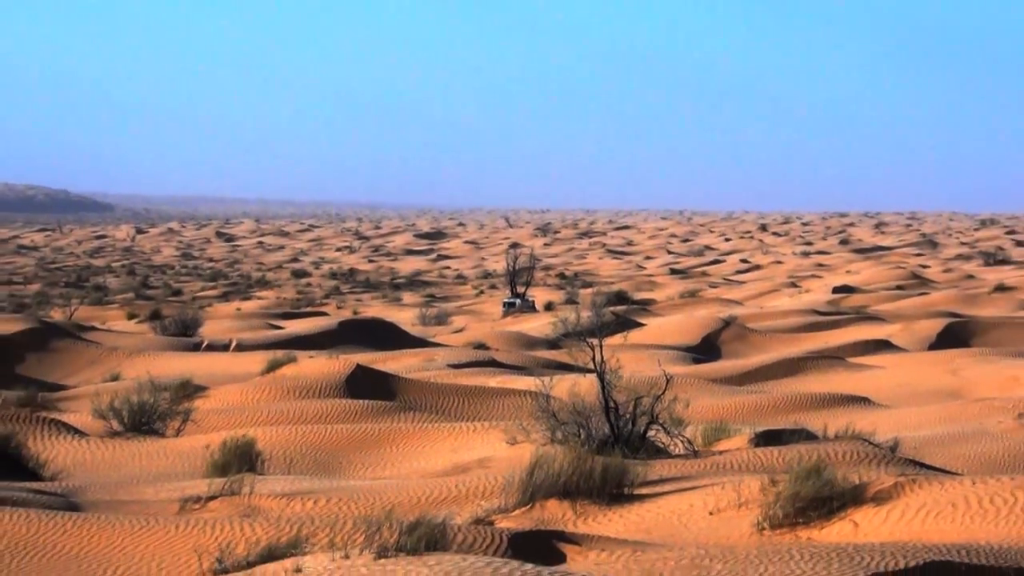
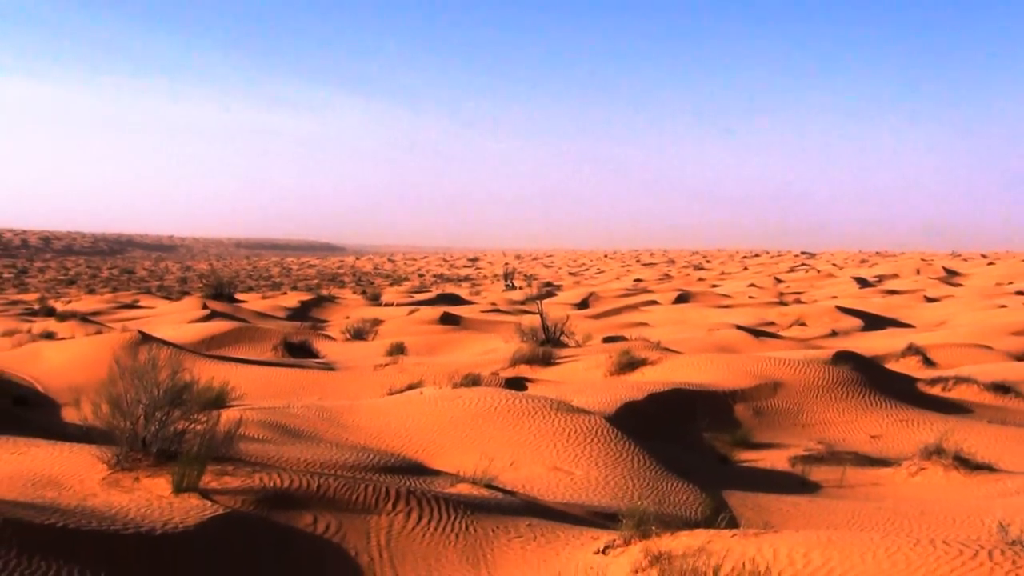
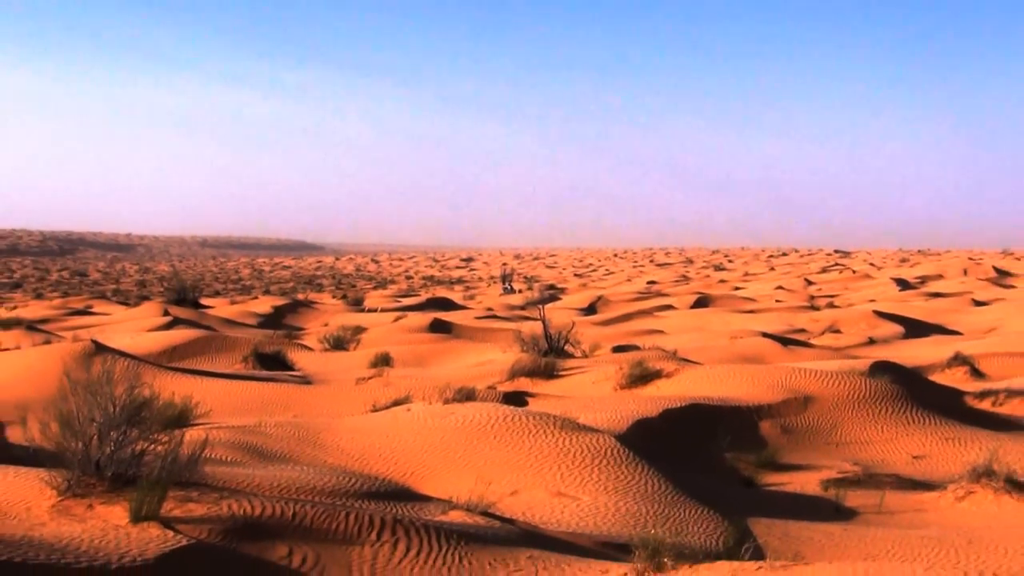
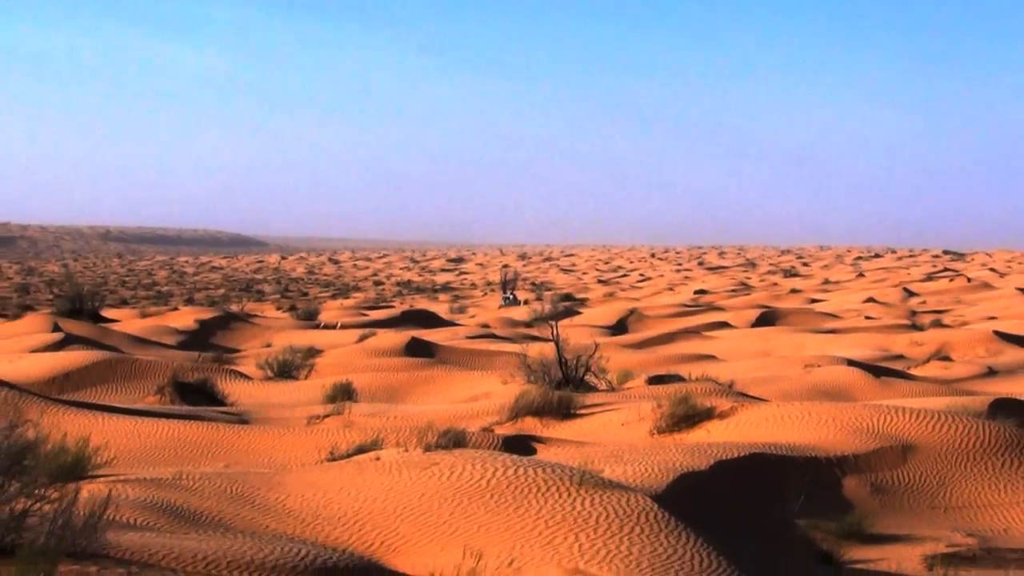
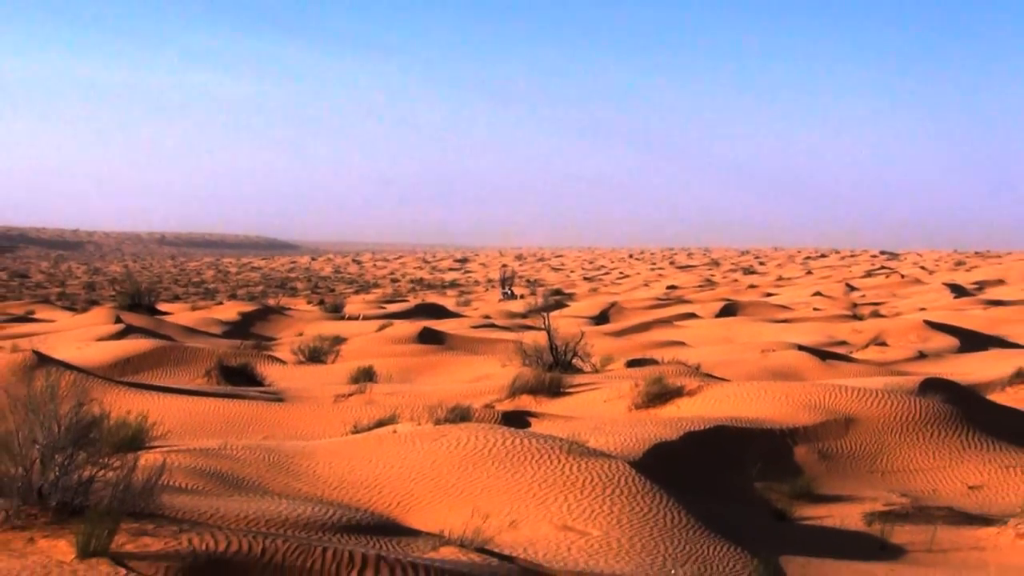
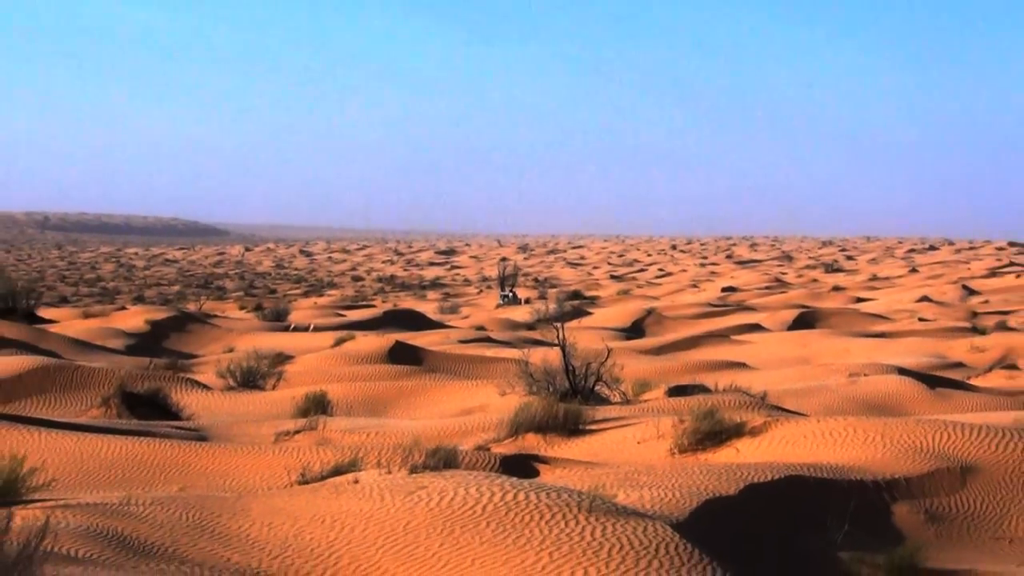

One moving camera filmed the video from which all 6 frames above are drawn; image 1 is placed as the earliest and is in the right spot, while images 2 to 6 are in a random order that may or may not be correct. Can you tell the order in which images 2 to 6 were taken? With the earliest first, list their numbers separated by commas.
6, 4, 5, 3, 2
